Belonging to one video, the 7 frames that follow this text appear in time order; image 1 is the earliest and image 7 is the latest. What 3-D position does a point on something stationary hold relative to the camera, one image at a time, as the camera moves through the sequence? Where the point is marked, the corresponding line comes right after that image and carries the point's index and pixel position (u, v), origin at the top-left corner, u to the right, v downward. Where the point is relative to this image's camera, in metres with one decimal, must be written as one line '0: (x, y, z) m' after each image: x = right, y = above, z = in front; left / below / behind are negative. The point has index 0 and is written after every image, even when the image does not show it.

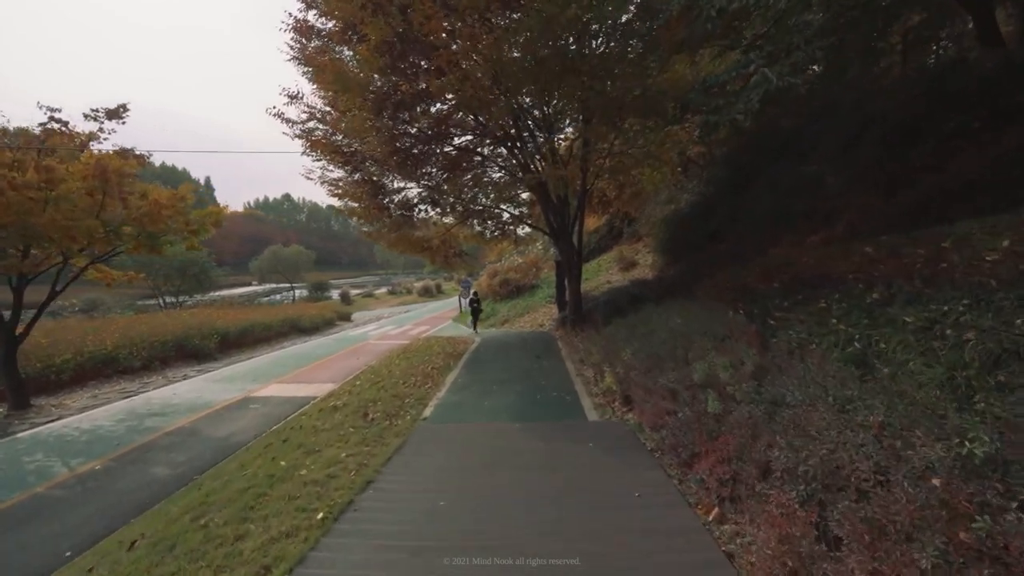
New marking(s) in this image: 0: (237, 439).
0: (-5.6, -3.1, +7.9) m
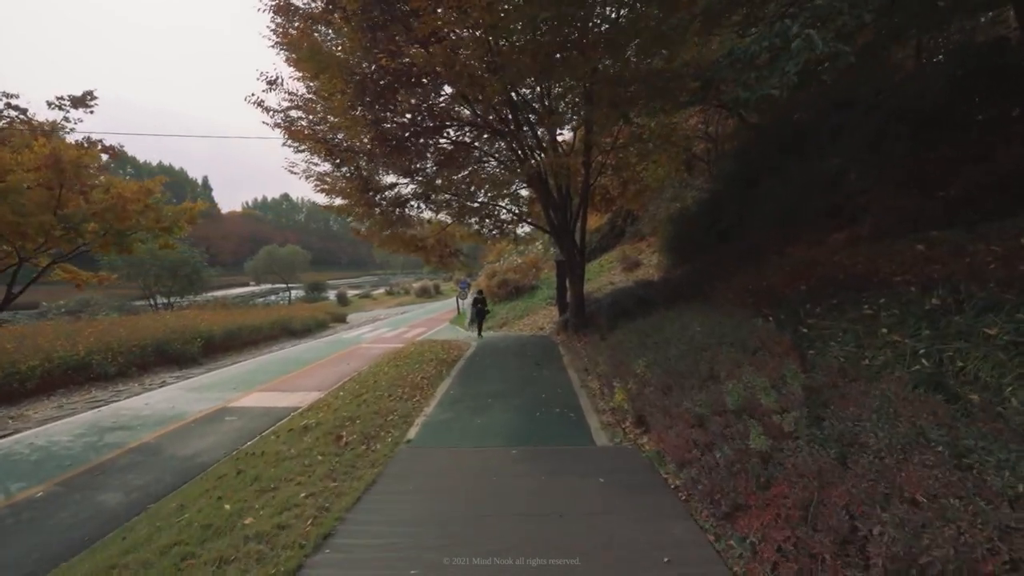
0: (-5.6, -3.1, +7.1) m
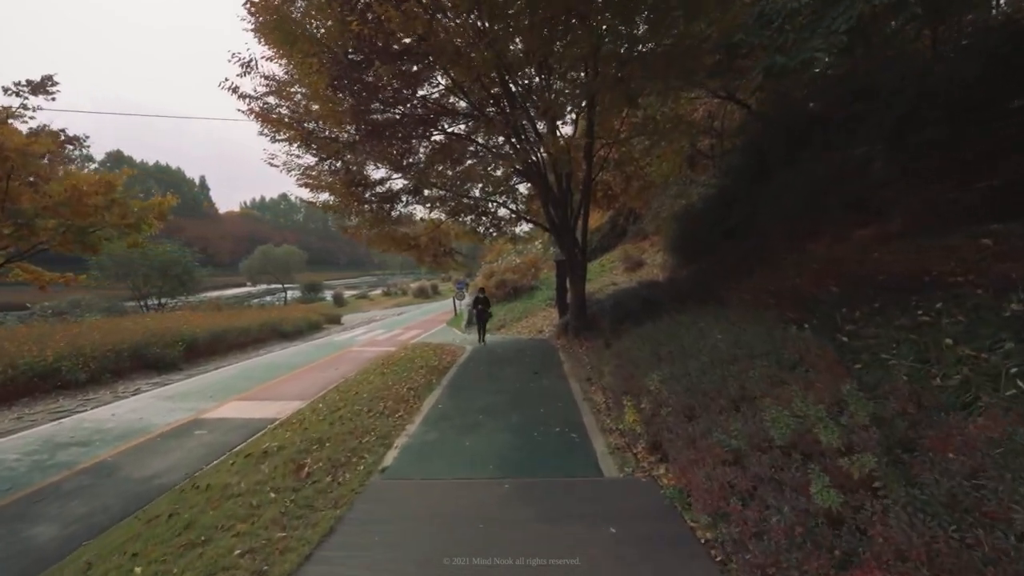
0: (-5.7, -3.2, +6.3) m
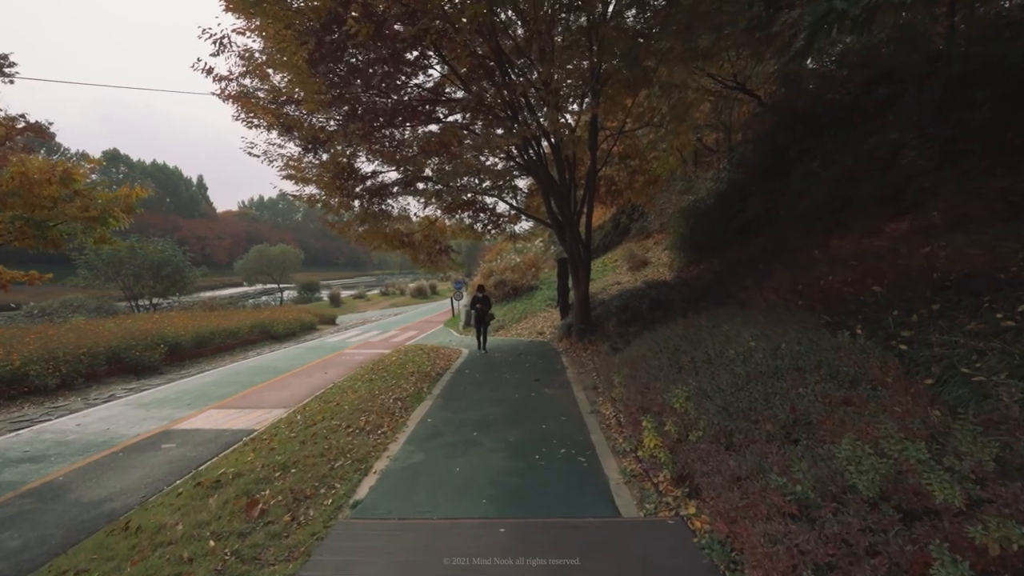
0: (-5.7, -3.1, +5.6) m
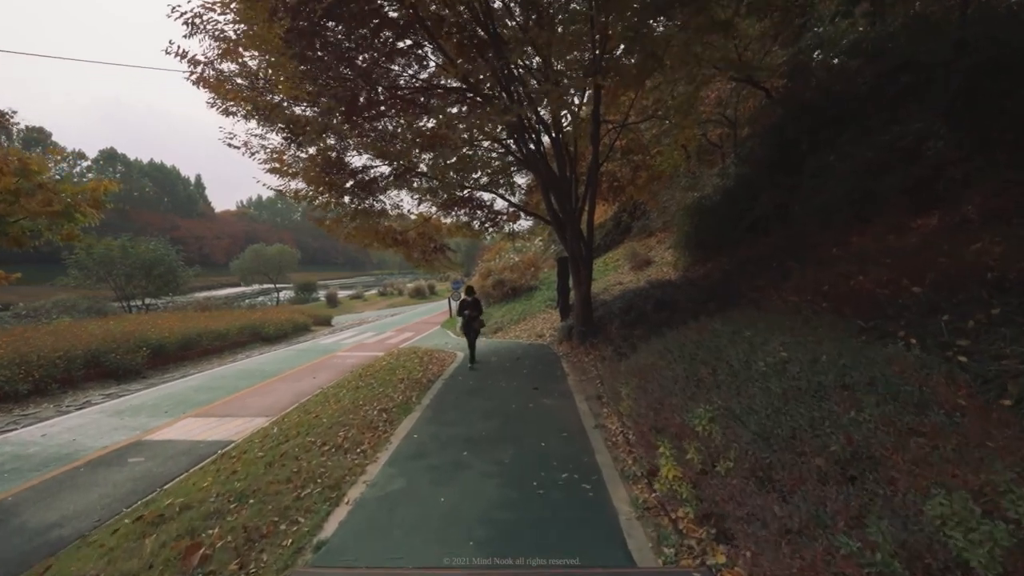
0: (-5.8, -3.2, +5.0) m
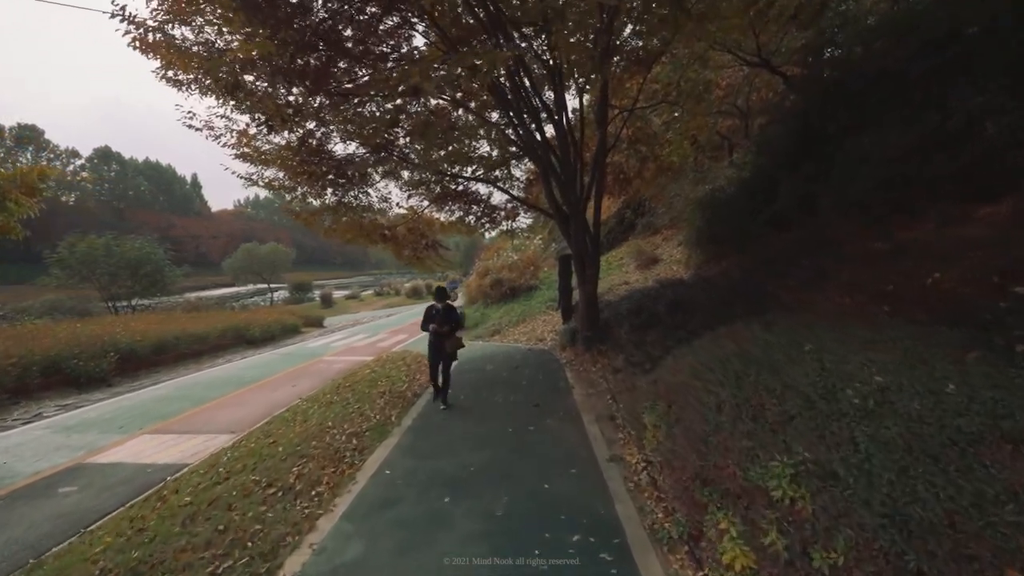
0: (-5.9, -3.2, +3.9) m
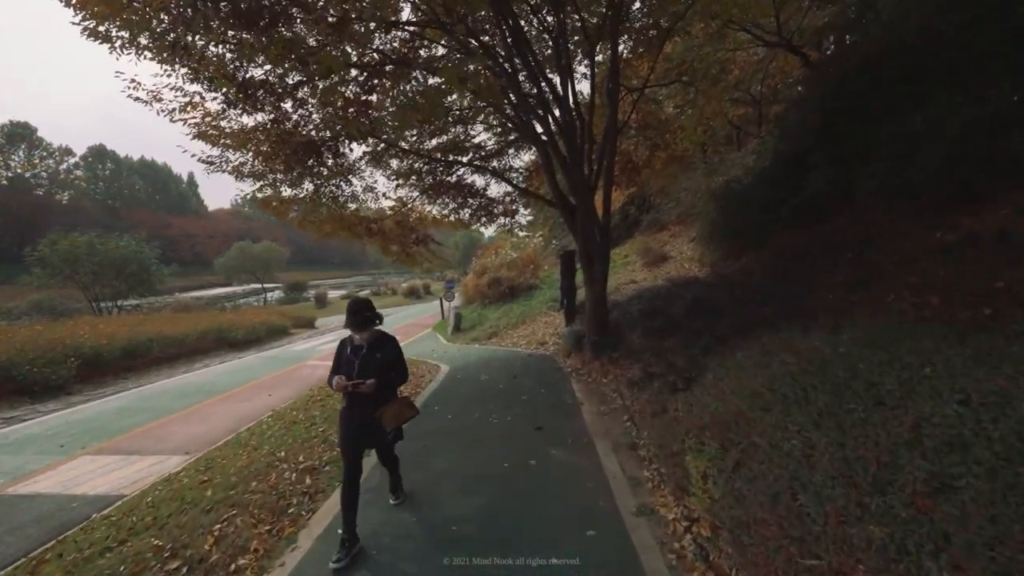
0: (-5.9, -3.1, +2.8) m
